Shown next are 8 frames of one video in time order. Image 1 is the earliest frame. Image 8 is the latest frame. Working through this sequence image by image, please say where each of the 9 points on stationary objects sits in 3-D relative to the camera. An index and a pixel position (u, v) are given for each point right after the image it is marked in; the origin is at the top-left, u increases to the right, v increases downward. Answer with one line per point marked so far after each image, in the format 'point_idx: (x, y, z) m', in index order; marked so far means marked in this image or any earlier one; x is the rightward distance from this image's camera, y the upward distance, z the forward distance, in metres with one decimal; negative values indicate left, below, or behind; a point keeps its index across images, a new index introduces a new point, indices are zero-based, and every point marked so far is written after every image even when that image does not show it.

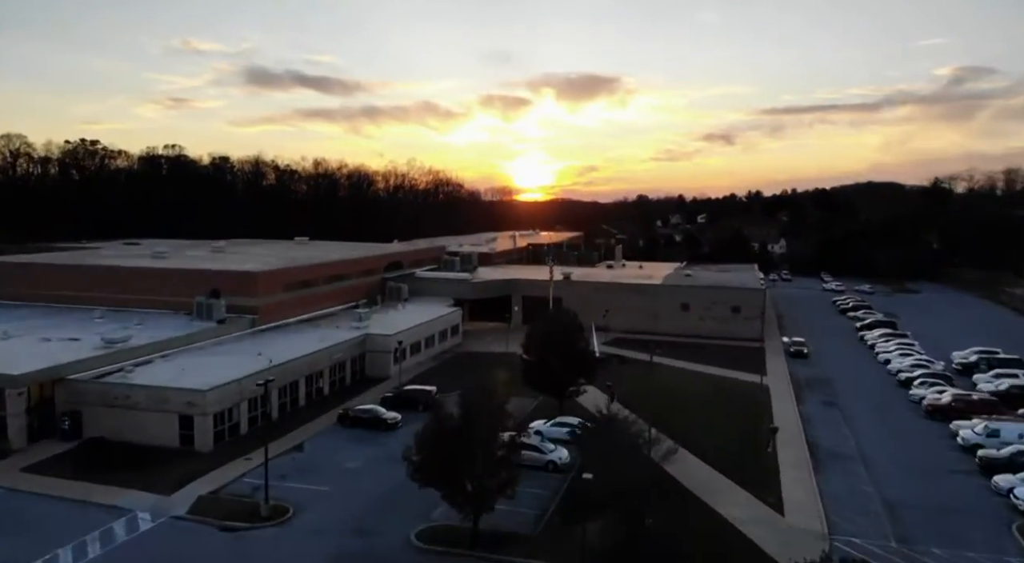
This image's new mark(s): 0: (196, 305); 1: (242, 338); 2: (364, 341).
0: (-8.8, -0.7, +19.6) m
1: (-7.3, -1.6, +19.1) m
2: (-4.1, -1.7, +19.5) m
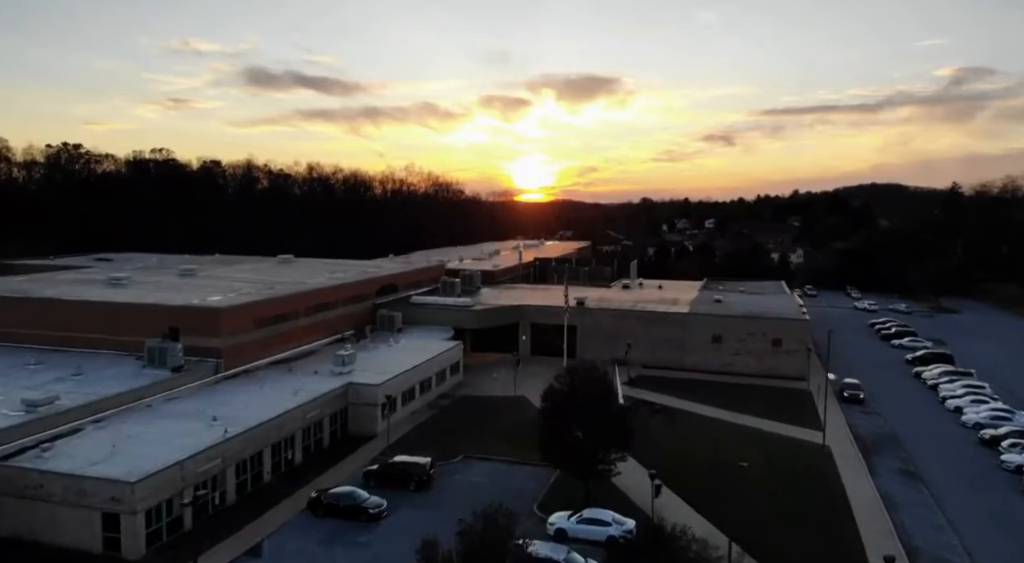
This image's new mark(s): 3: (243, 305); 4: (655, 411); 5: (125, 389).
0: (-8.6, -1.6, +16.5) m
1: (-7.1, -2.5, +16.0) m
2: (-3.9, -2.6, +16.4) m
3: (-6.9, -0.6, +18.1) m
4: (+3.7, -3.4, +18.2) m
5: (-8.4, -2.3, +15.2) m
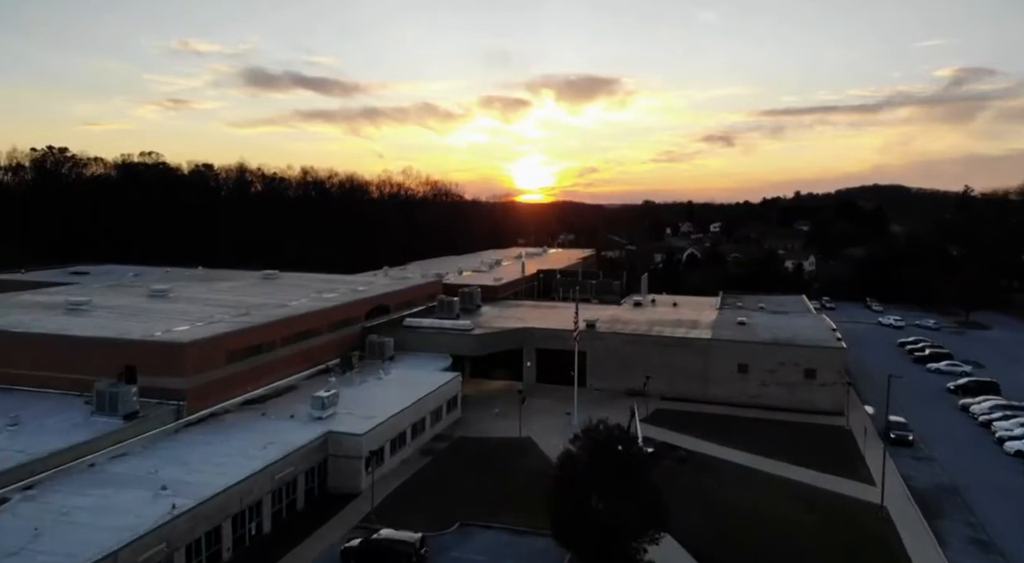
0: (-8.5, -2.3, +14.3) m
1: (-7.0, -3.1, +13.8) m
2: (-3.7, -3.3, +14.2) m
3: (-6.8, -1.3, +15.9) m
4: (+3.8, -4.1, +16.0) m
5: (-8.3, -3.0, +13.0) m
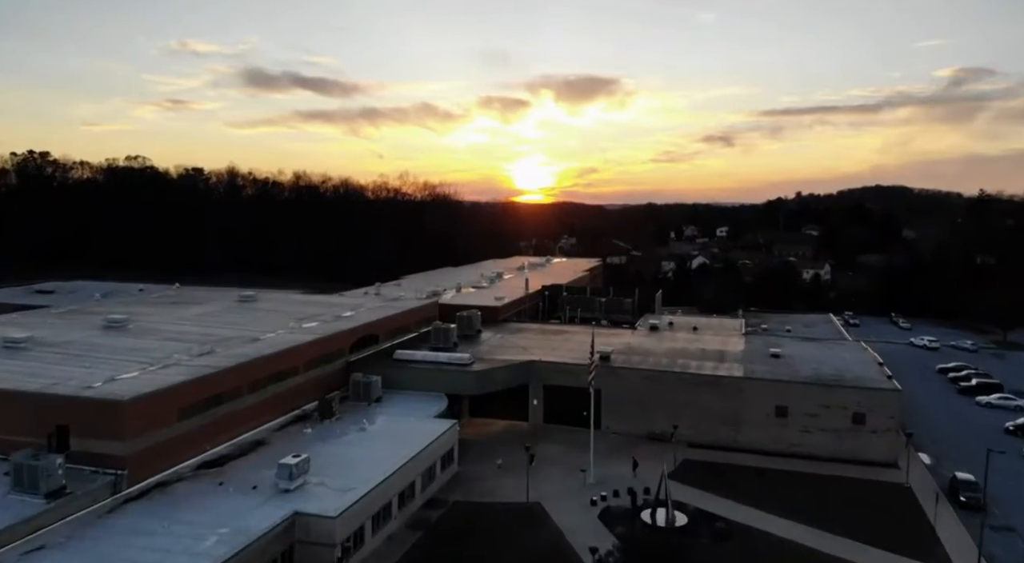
0: (-8.3, -3.1, +11.7) m
1: (-6.8, -3.9, +11.2) m
2: (-3.6, -4.0, +11.6) m
3: (-6.7, -2.1, +13.3) m
4: (+4.0, -4.8, +13.4) m
5: (-8.1, -3.8, +10.4) m
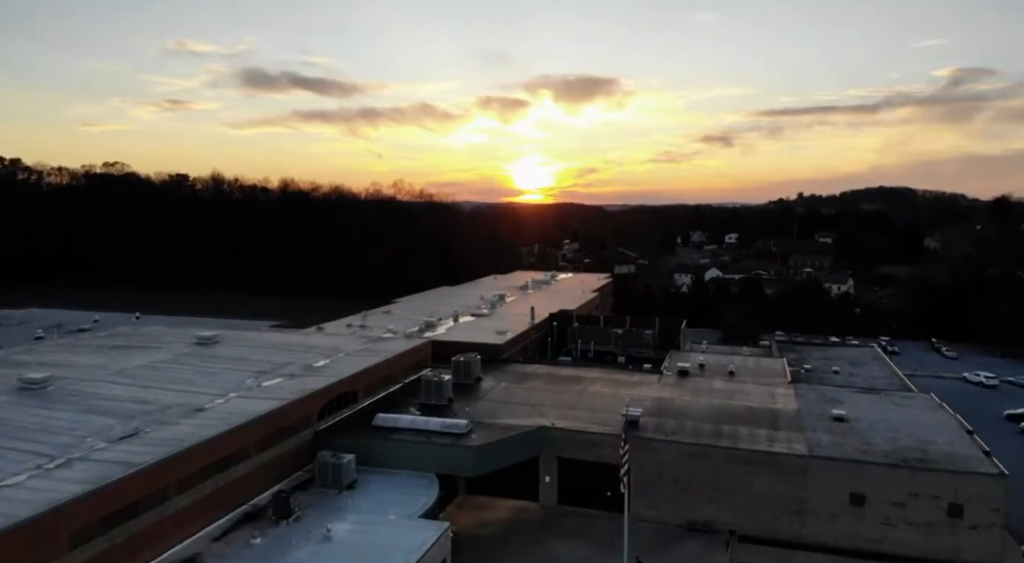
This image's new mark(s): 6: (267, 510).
0: (-8.2, -4.2, +8.1) m
1: (-6.7, -5.1, +7.6) m
2: (-3.4, -5.2, +8.0) m
3: (-6.5, -3.2, +9.7) m
4: (+4.1, -6.0, +9.8) m
5: (-8.0, -4.9, +6.8) m
6: (-4.6, -4.4, +13.3) m
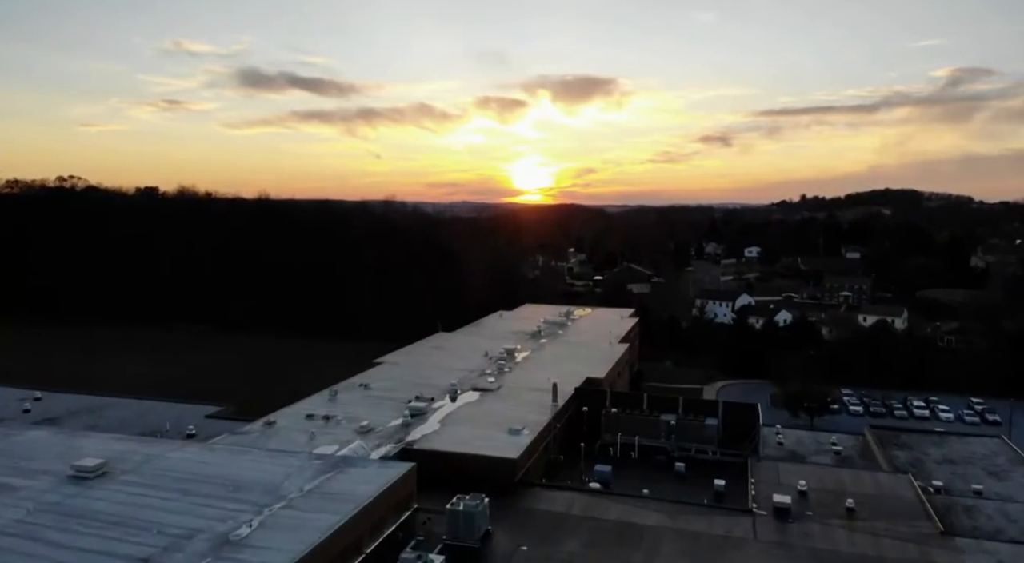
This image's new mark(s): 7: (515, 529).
0: (-7.6, -6.3, +1.5) m
1: (-6.1, -7.2, +0.9) m
2: (-2.9, -7.3, +1.4) m
3: (-6.0, -5.3, +3.0) m
4: (+4.6, -8.1, +3.2) m
5: (-7.4, -7.1, +0.2) m
6: (-4.1, -6.5, +6.6) m
7: (+0.1, -5.0, +13.9) m
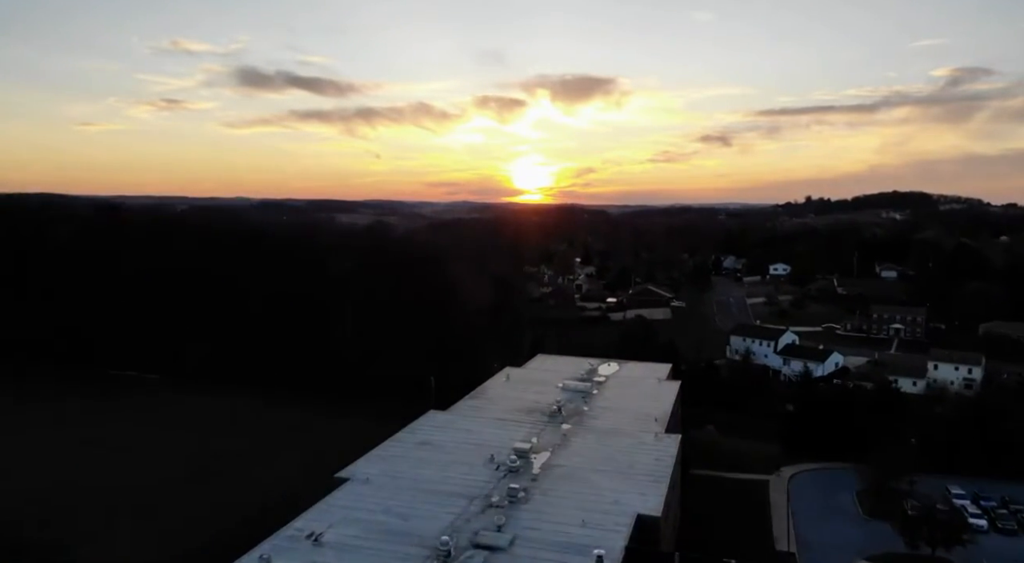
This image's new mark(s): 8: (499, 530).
0: (-7.2, -8.6, -5.7) m
1: (-5.7, -9.5, -6.2) m
2: (-2.5, -9.6, -5.8) m
3: (-5.5, -7.7, -4.1) m
4: (+5.1, -10.4, -4.0) m
5: (-7.0, -9.4, -7.0) m
6: (-3.7, -8.8, -0.5) m
7: (+0.6, -7.4, +6.8) m
8: (-0.3, -5.8, +16.1) m
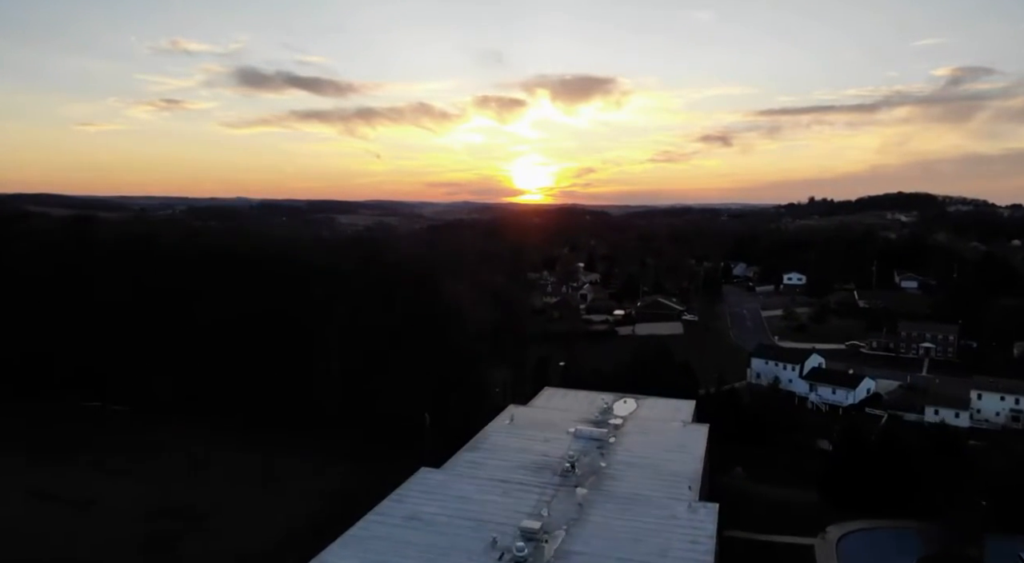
0: (-7.0, -9.8, -9.3) m
1: (-5.5, -10.6, -9.8) m
2: (-2.3, -10.7, -9.3) m
3: (-5.4, -8.8, -7.7) m
4: (+5.2, -11.5, -7.5) m
5: (-6.8, -10.5, -10.6) m
6: (-3.5, -9.9, -4.1) m
7: (+0.7, -8.5, +3.2) m
8: (-0.1, -6.9, +12.6) m
